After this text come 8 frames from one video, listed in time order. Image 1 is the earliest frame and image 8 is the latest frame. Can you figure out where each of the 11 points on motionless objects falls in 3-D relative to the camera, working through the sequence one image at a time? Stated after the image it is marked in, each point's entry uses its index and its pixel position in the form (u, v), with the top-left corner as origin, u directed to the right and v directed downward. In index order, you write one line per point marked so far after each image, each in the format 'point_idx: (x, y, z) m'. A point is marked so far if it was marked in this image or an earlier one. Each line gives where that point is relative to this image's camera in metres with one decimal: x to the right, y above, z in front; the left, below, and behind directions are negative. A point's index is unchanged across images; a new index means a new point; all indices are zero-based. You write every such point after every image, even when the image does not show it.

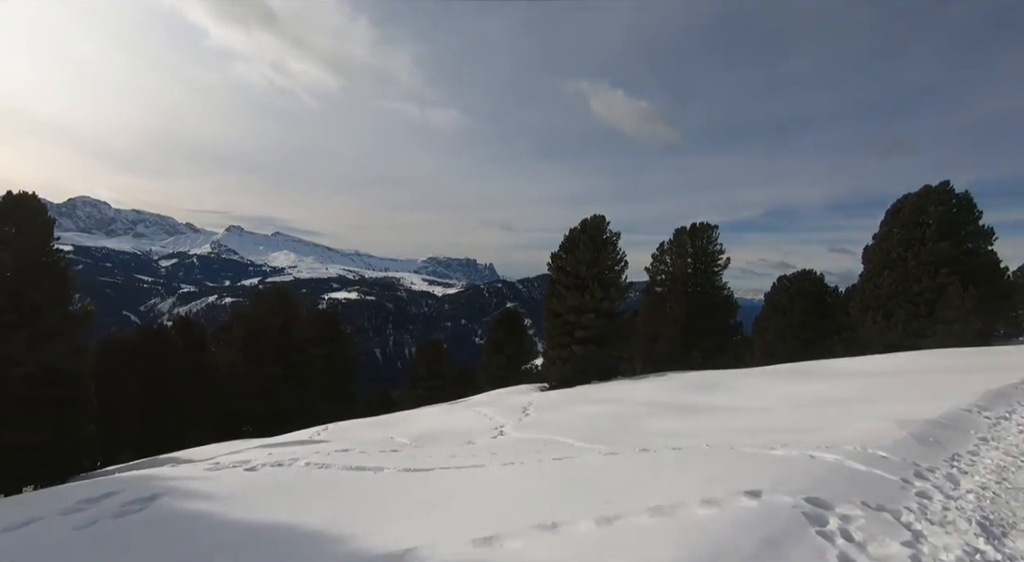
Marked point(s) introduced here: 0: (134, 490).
0: (-4.5, -2.6, +6.8) m
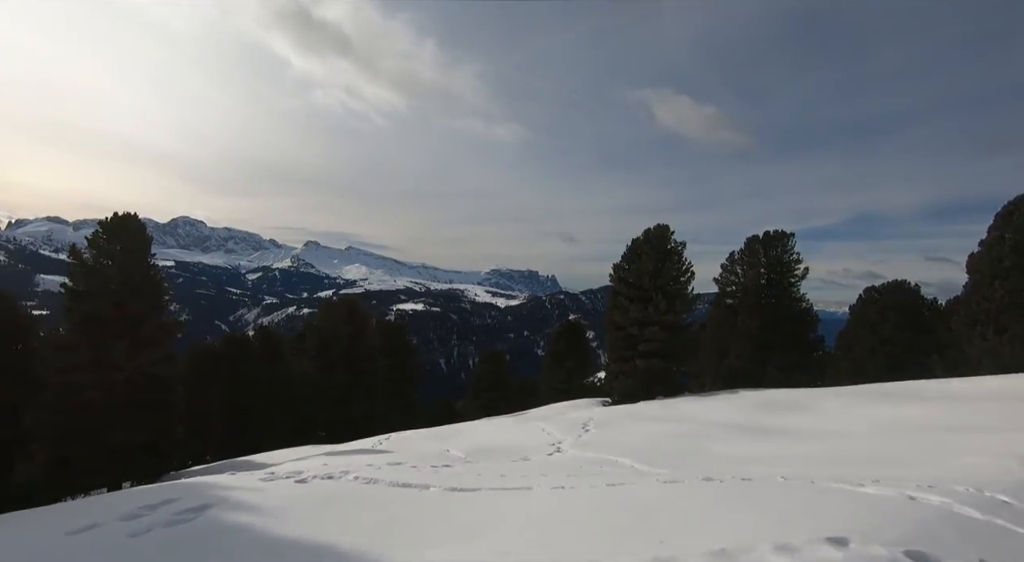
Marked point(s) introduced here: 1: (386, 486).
0: (-3.9, -2.7, +6.9) m
1: (-1.8, -2.9, +7.7) m
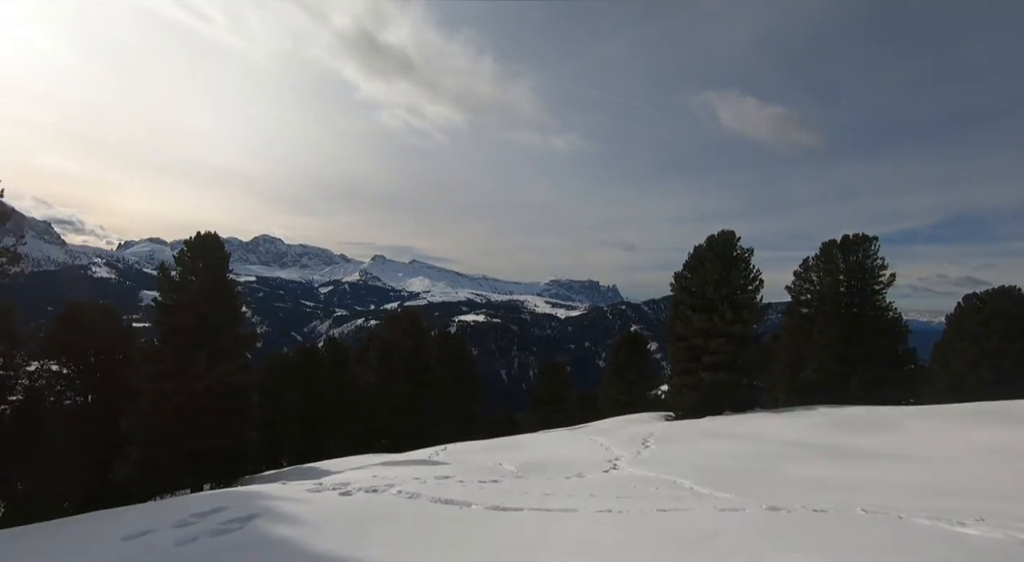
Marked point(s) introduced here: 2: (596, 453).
0: (-3.4, -2.8, +6.8) m
1: (-1.2, -3.0, +7.4) m
2: (+2.6, -5.2, +16.8) m
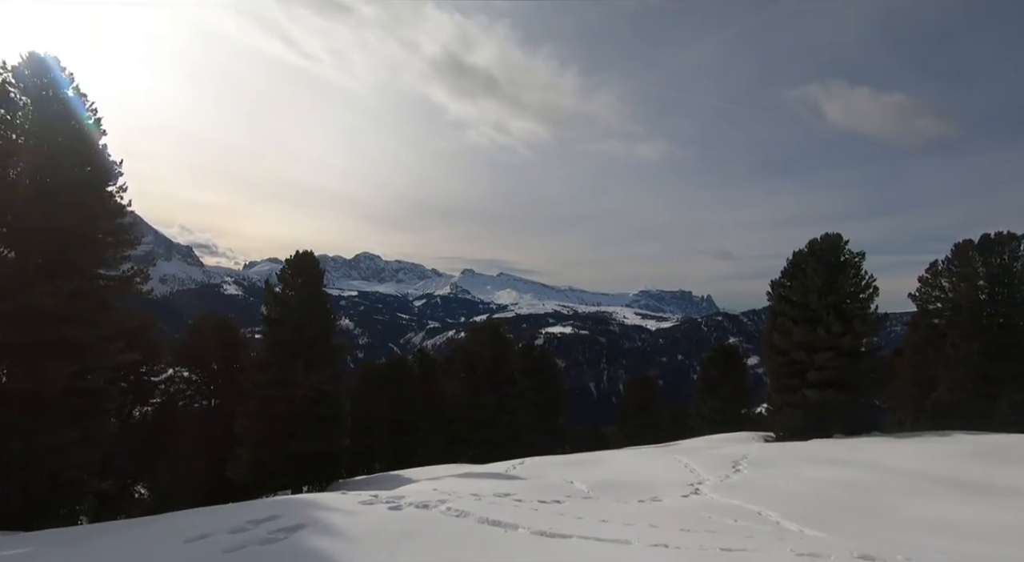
0: (-2.8, -3.0, +6.8) m
1: (-0.5, -3.1, +7.0) m
2: (+4.7, -5.5, +15.6) m
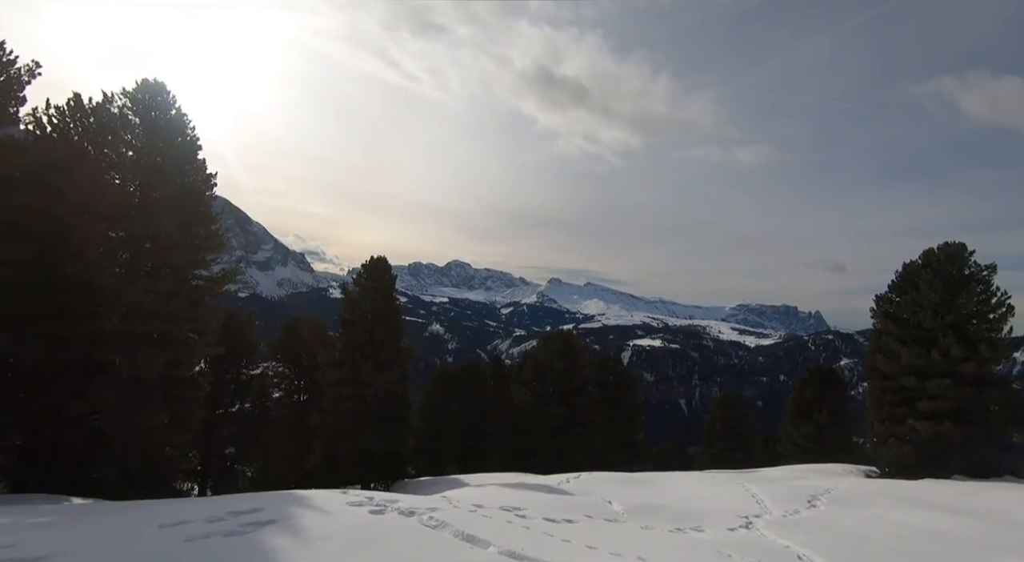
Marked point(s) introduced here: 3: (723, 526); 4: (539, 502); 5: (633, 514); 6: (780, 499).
0: (-3.1, -2.9, +6.9) m
1: (-0.8, -3.1, +6.7) m
2: (+5.8, -5.7, +14.2) m
3: (+4.3, -5.0, +11.4) m
4: (+0.6, -4.3, +10.9) m
5: (+2.6, -4.9, +11.7) m
6: (+7.7, -6.2, +15.9) m
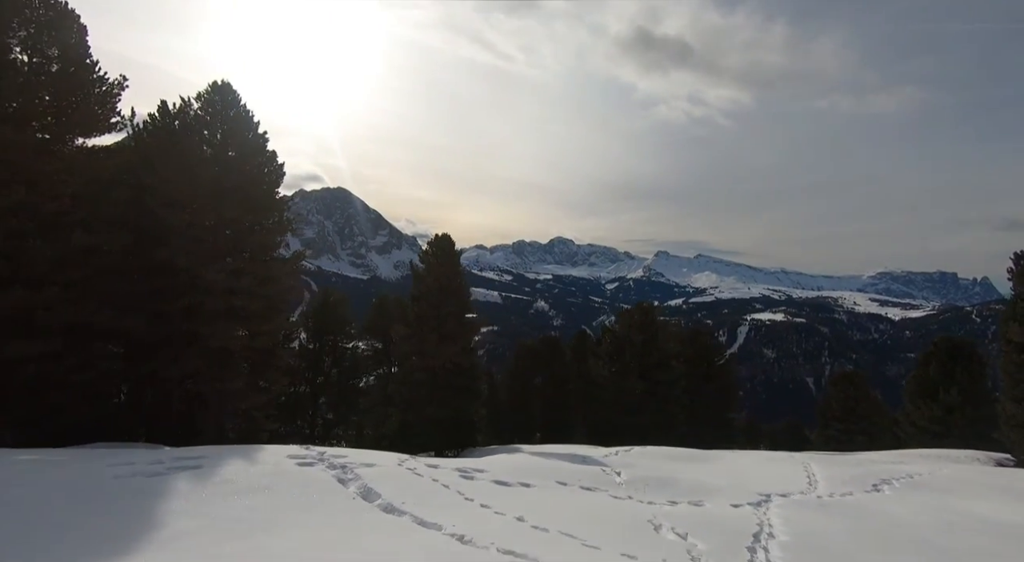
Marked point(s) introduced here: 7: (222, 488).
0: (-4.2, -2.5, +7.6) m
1: (-2.0, -2.6, +7.0) m
2: (+6.1, -4.7, +12.9) m
3: (+4.1, -4.1, +10.5) m
4: (+0.2, -3.6, +10.7) m
5: (+2.4, -4.1, +11.2) m
6: (+8.3, -5.1, +14.2) m
7: (-3.4, -2.4, +6.6) m
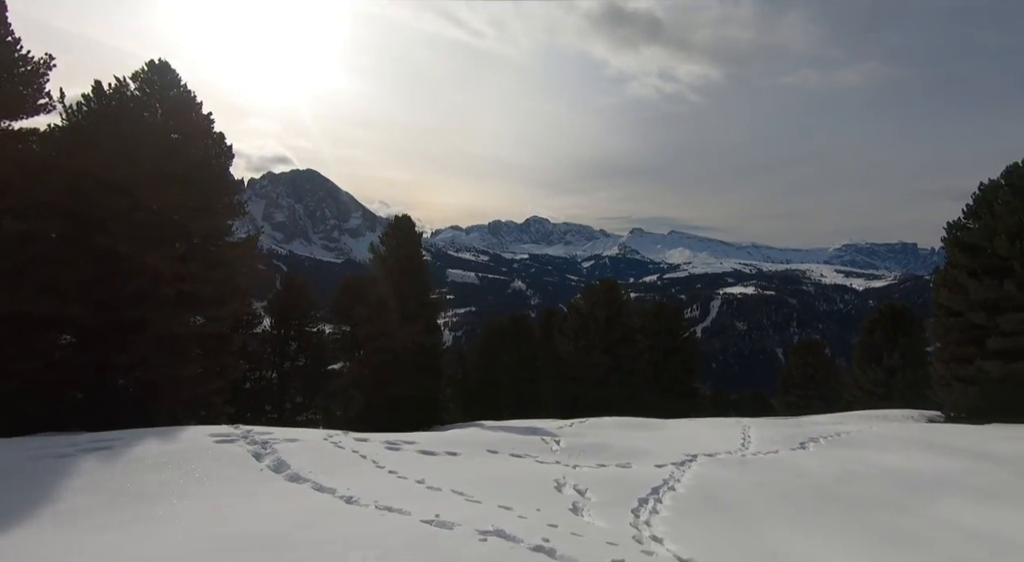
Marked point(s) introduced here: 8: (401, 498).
0: (-5.4, -2.3, +7.9) m
1: (-3.2, -2.3, +7.3) m
2: (+4.8, -4.1, +13.5) m
3: (+2.8, -3.6, +11.0) m
4: (-1.0, -3.2, +11.2) m
5: (+1.2, -3.6, +11.7) m
6: (+7.0, -4.3, +14.9) m
7: (-4.6, -2.2, +6.8) m
8: (-1.0, -2.2, +5.8) m
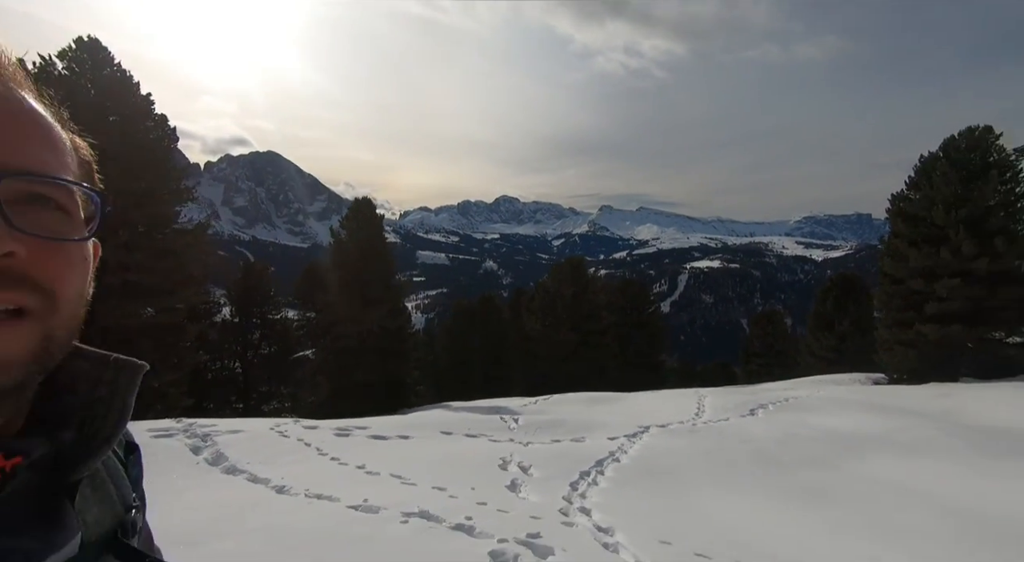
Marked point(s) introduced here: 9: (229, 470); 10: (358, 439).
0: (-6.2, -2.2, +7.8) m
1: (-4.0, -2.2, +7.3) m
2: (+3.8, -3.5, +13.9) m
3: (+1.9, -3.2, +11.3) m
4: (-1.9, -2.9, +11.3) m
5: (+0.2, -3.2, +11.9) m
6: (+5.9, -3.6, +15.4) m
7: (-5.3, -2.2, +6.8) m
8: (-1.7, -2.1, +5.9) m
9: (-3.2, -2.2, +6.5) m
10: (-2.3, -2.5, +8.7) m
